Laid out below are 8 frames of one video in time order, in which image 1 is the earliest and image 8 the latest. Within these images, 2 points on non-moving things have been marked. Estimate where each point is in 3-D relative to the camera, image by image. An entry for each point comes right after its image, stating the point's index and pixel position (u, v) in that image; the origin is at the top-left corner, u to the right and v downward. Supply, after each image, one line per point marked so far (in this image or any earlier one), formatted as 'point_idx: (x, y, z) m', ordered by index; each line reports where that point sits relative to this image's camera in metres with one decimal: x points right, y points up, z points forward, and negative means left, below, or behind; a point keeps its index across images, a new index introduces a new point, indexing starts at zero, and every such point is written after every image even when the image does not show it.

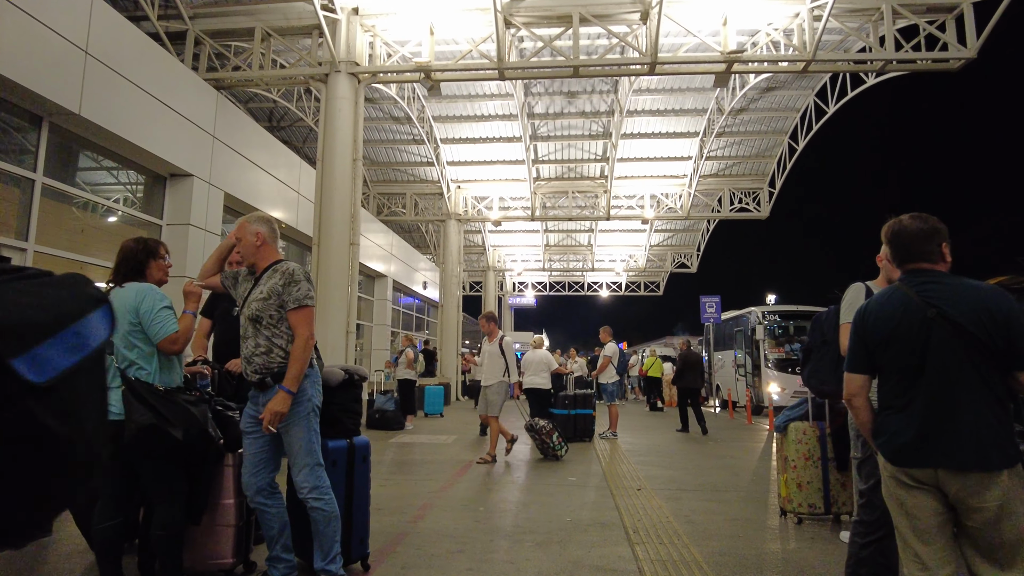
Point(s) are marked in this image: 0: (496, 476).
0: (-0.2, -2.2, +7.4) m
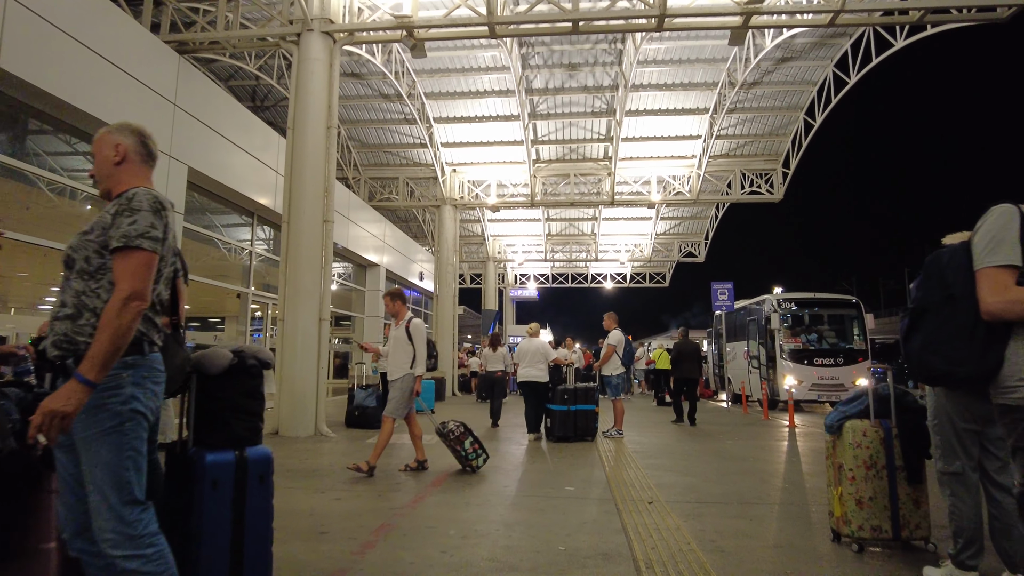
0: (-0.3, -1.9, +6.2) m
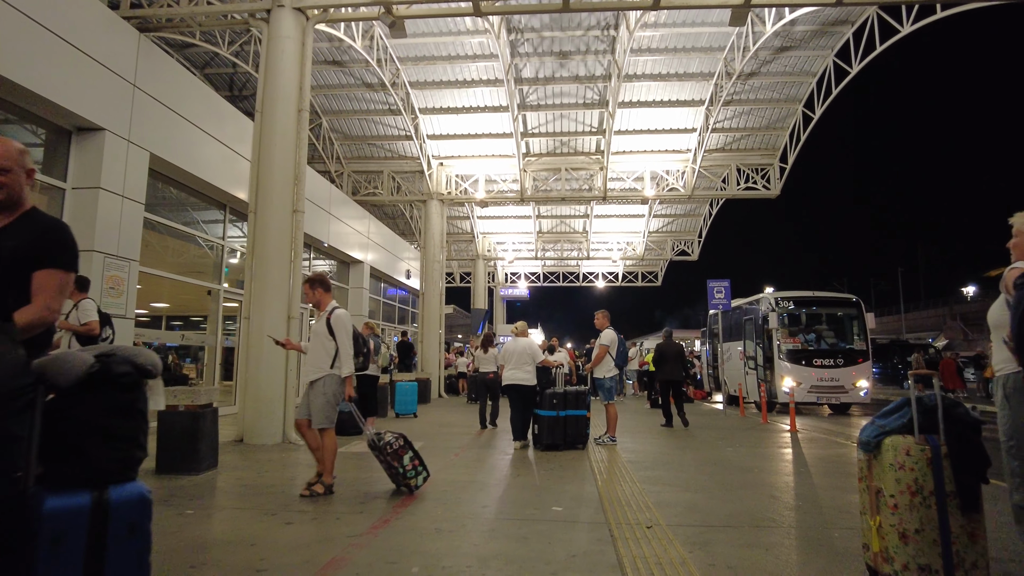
0: (-0.5, -1.8, +5.5) m
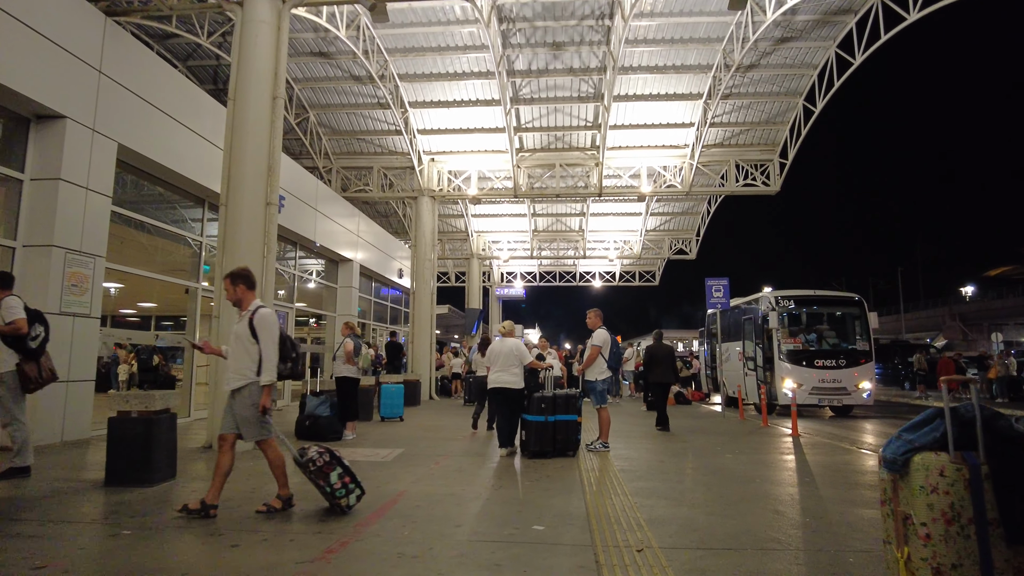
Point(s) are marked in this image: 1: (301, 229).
0: (-0.6, -1.8, +4.9) m
1: (-5.7, +1.6, +17.8) m
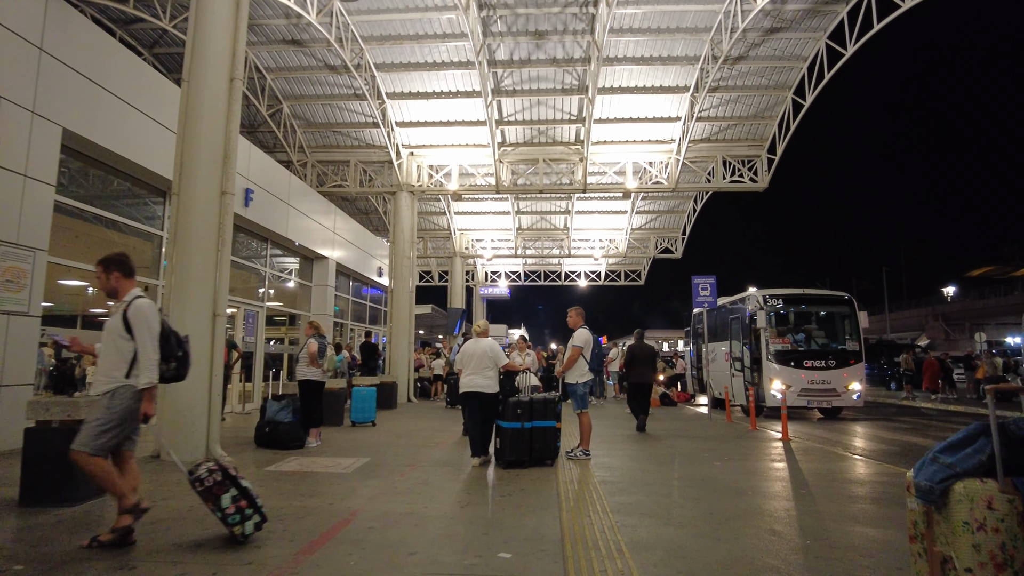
0: (-0.9, -1.7, +4.3) m
1: (-6.3, +1.7, +17.0) m
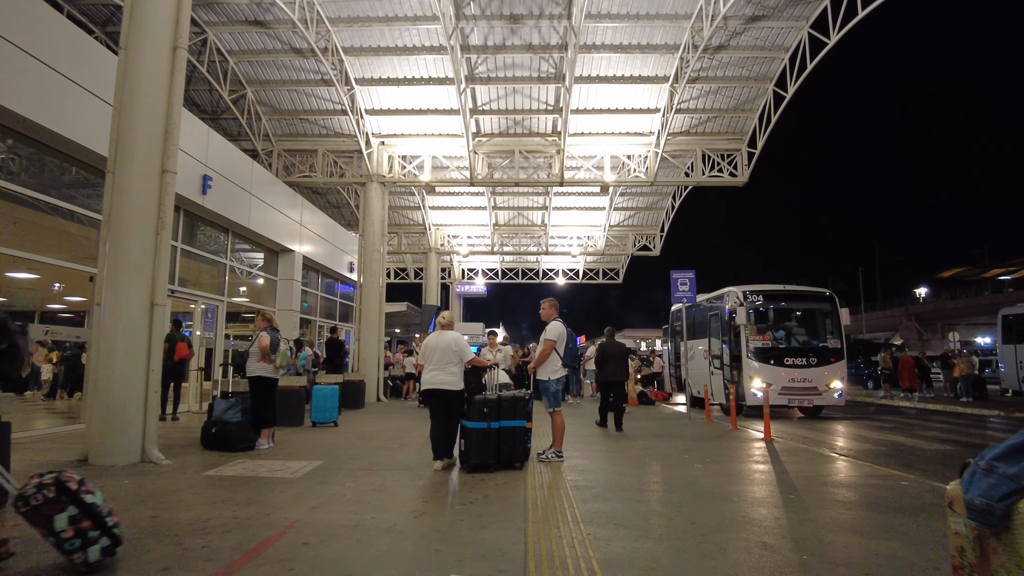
0: (-1.2, -1.6, +3.7) m
1: (-6.9, +1.8, +16.2) m
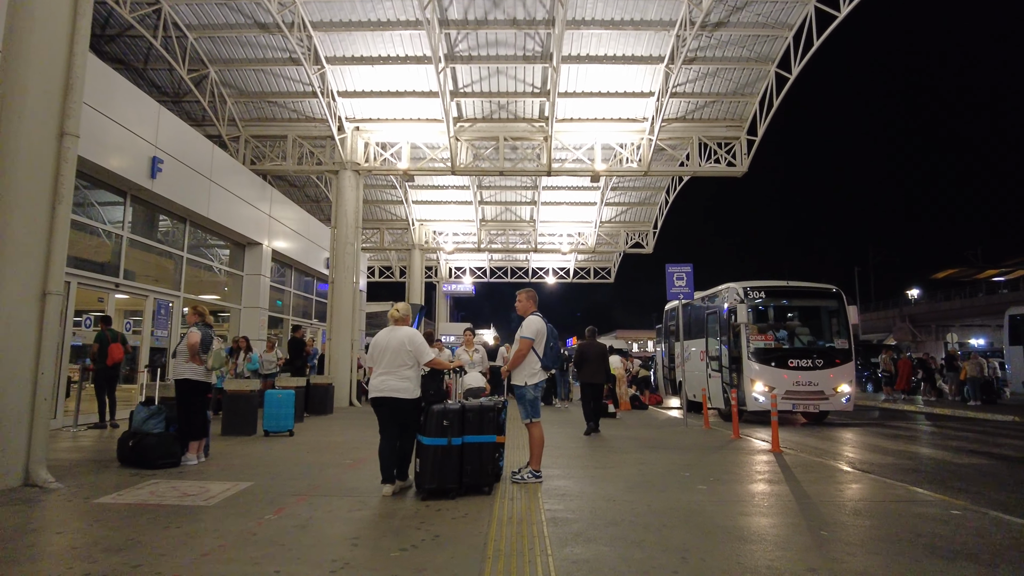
0: (-1.4, -1.5, +2.4) m
1: (-7.3, +1.9, +14.9) m
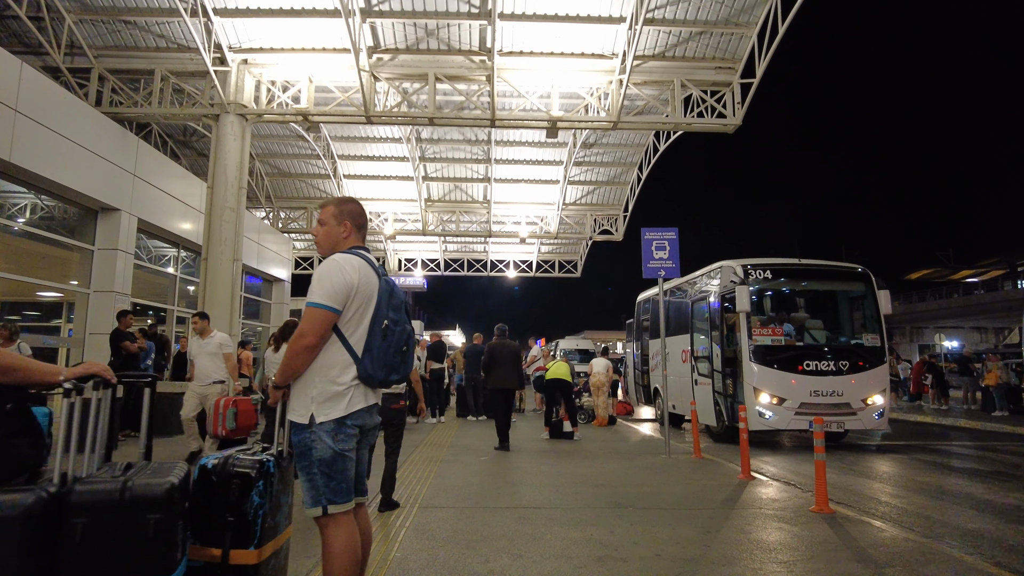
0: (-2.2, -1.0, -1.5) m
1: (-8.6, +2.4, +10.7) m
